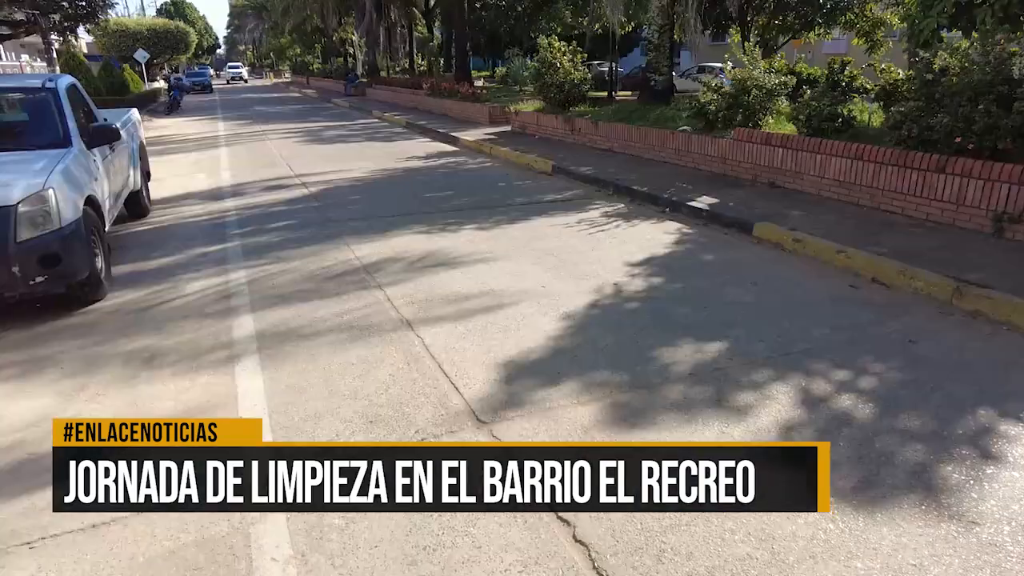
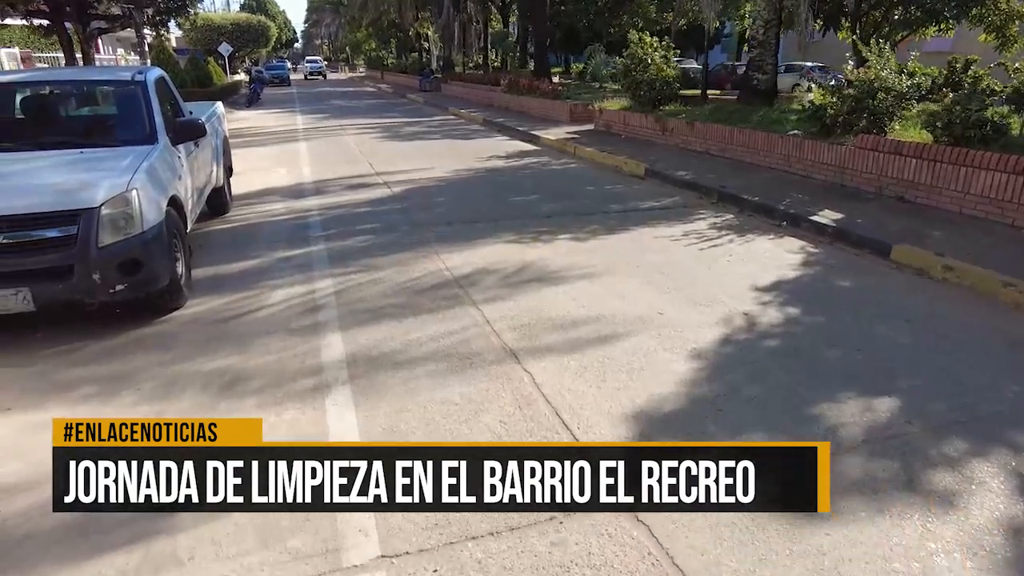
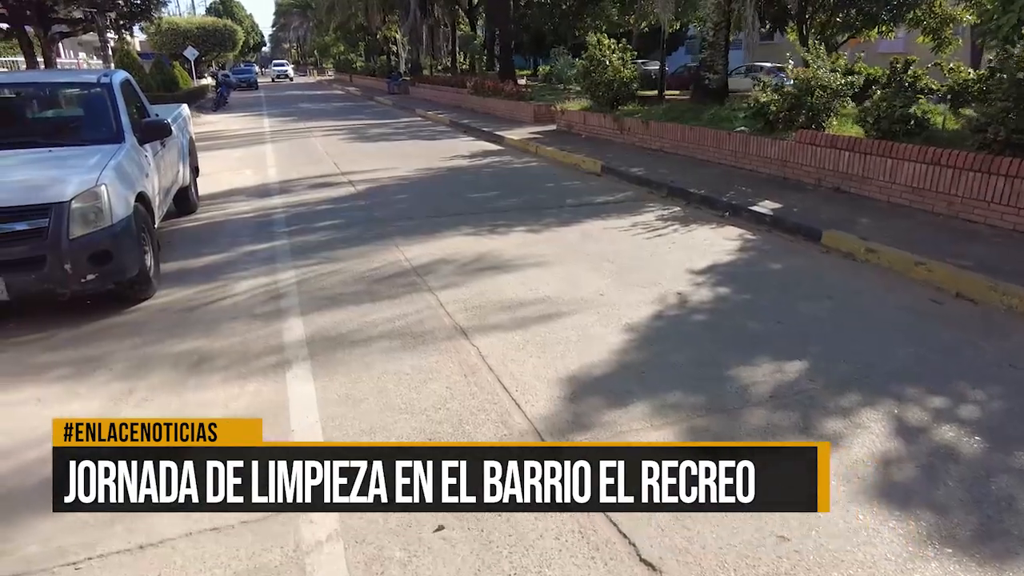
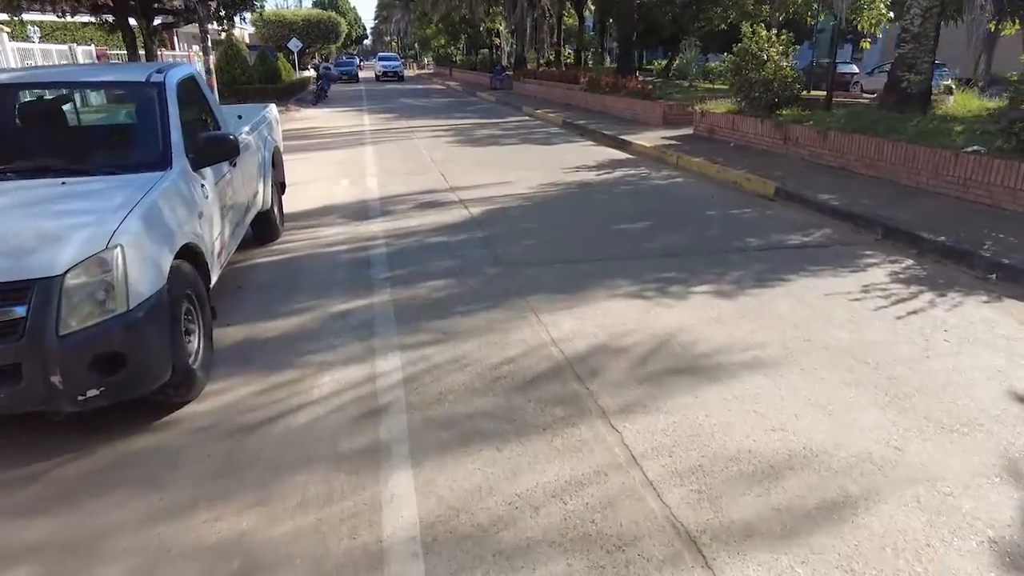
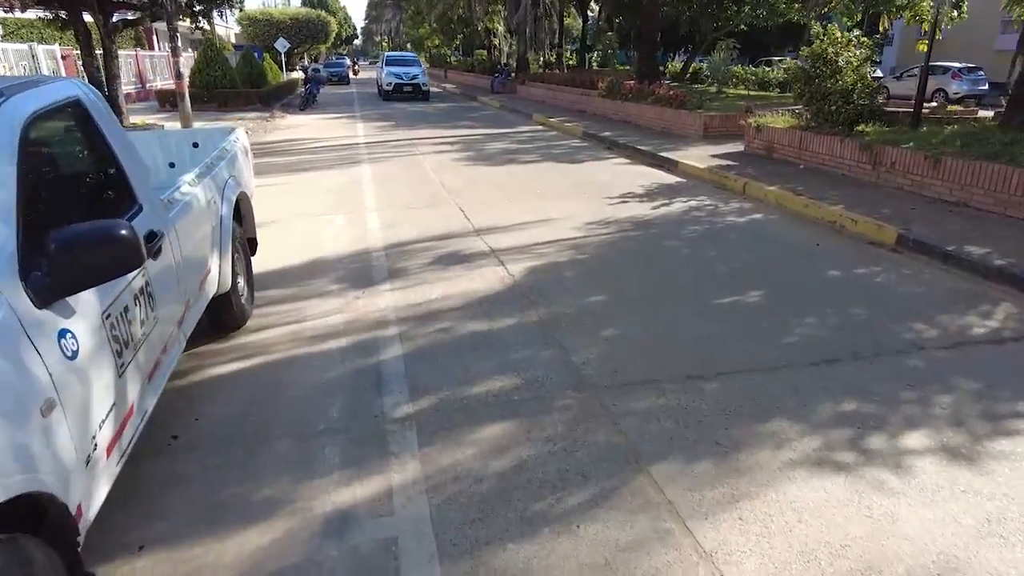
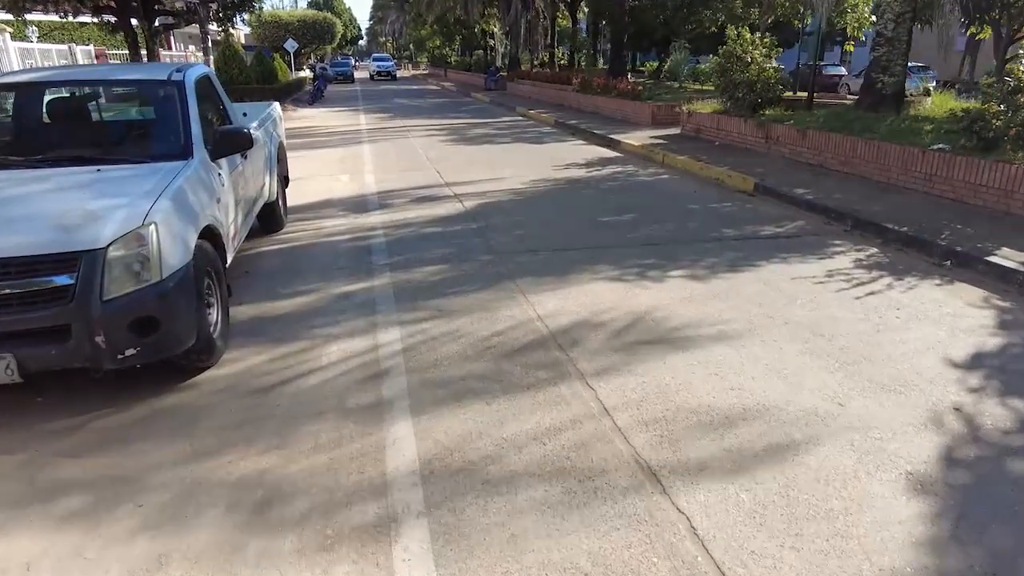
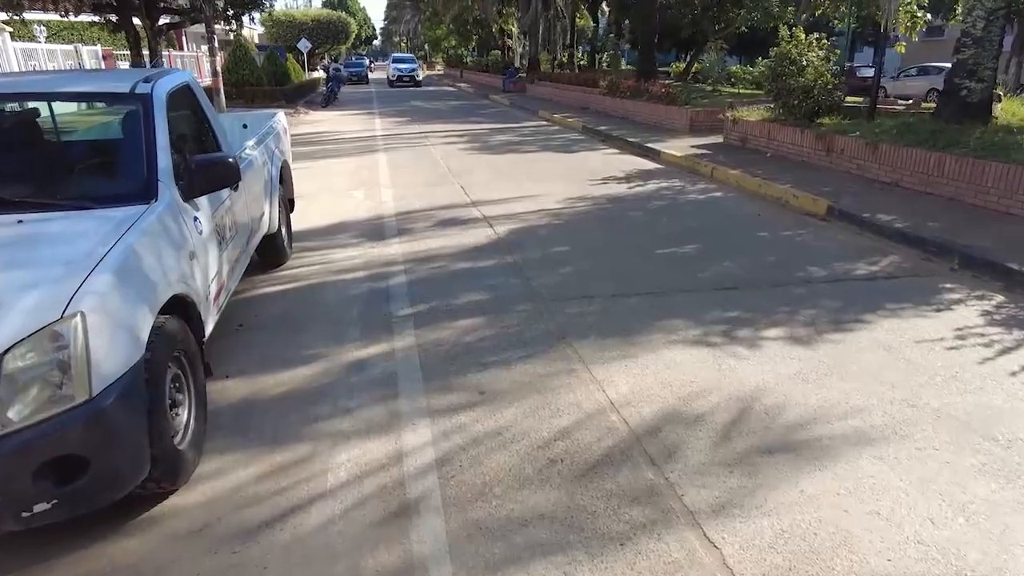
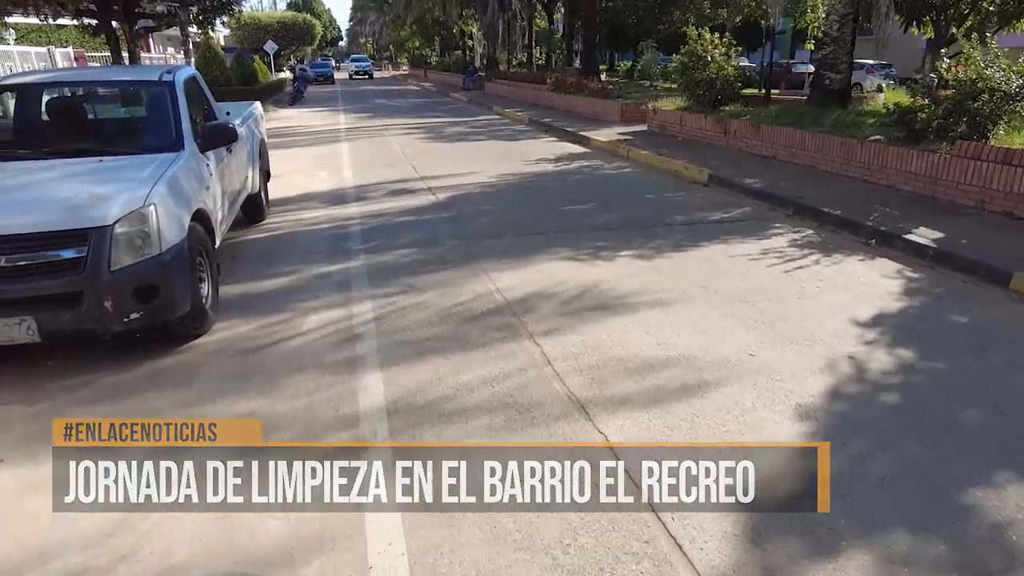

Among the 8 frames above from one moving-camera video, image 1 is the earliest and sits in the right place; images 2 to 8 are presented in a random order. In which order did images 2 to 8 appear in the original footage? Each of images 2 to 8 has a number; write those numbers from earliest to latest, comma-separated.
3, 2, 8, 6, 4, 7, 5
